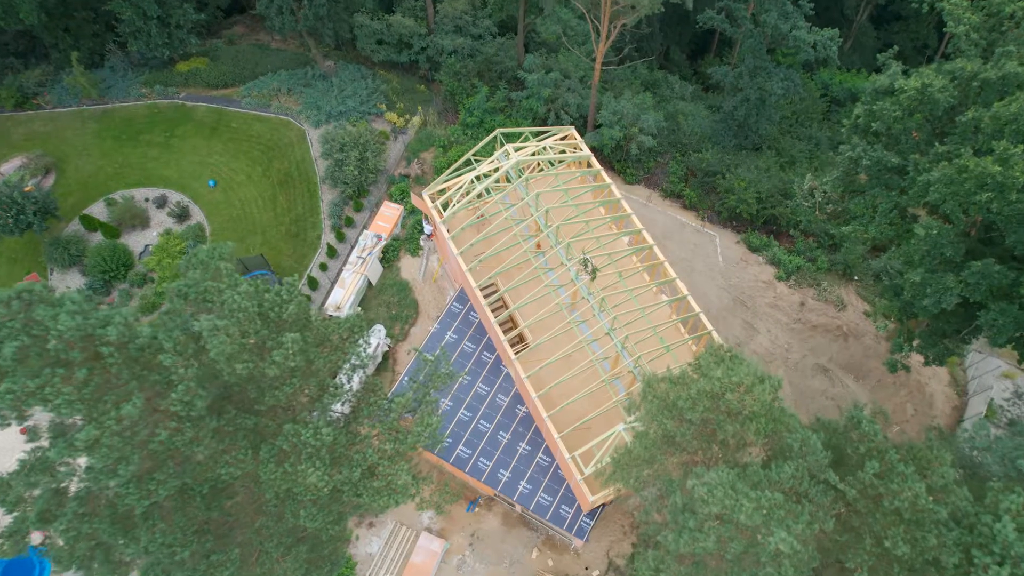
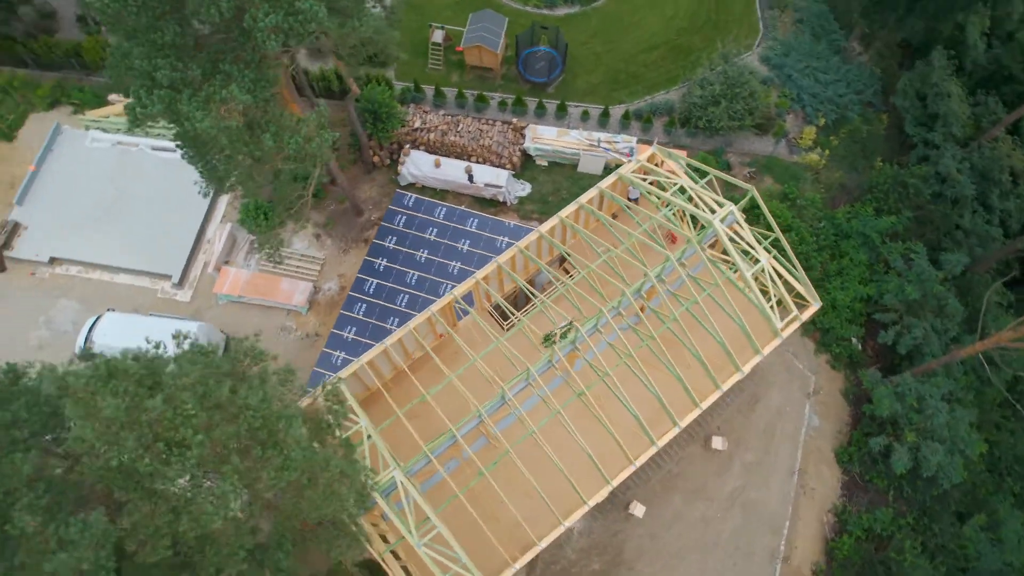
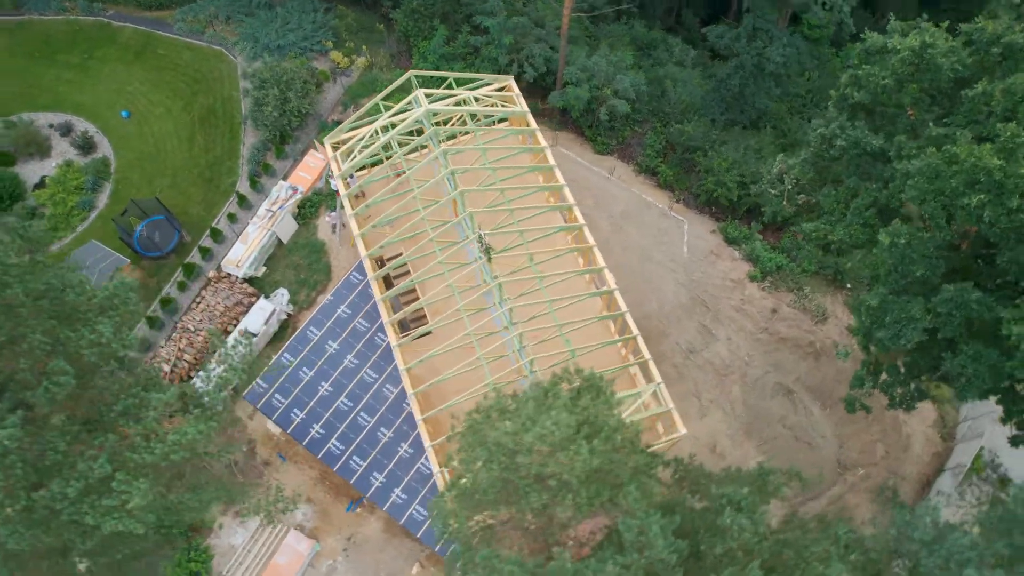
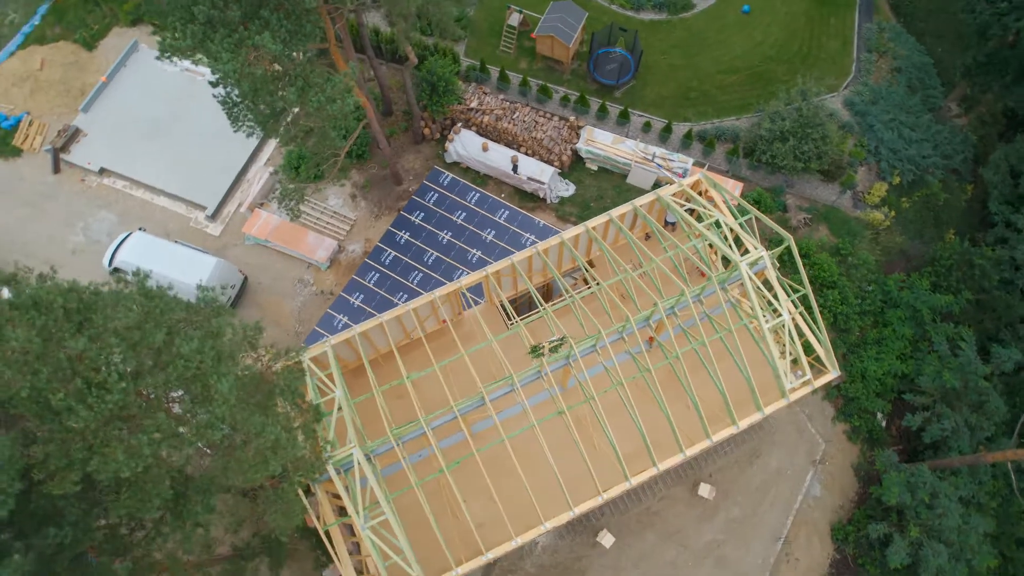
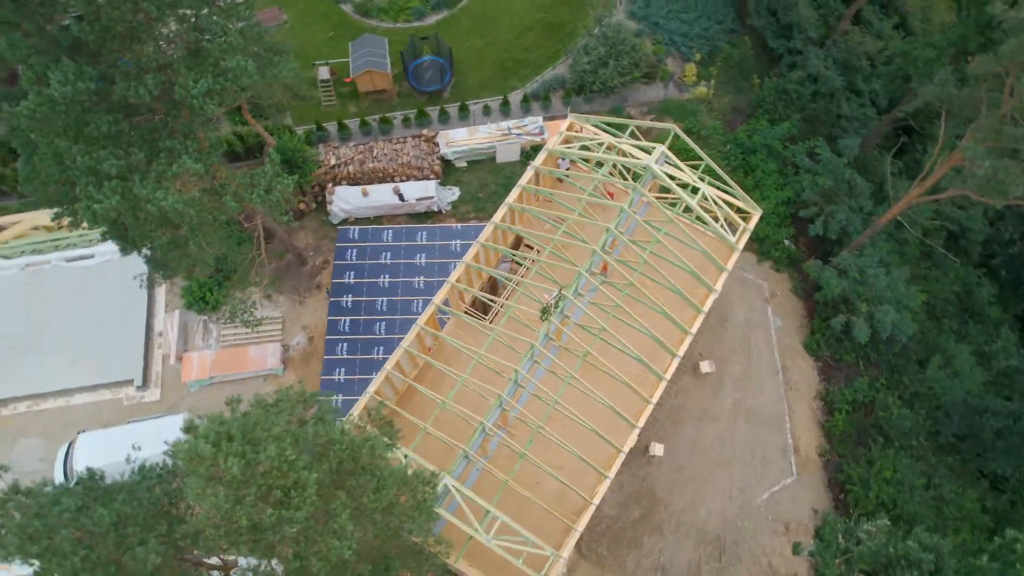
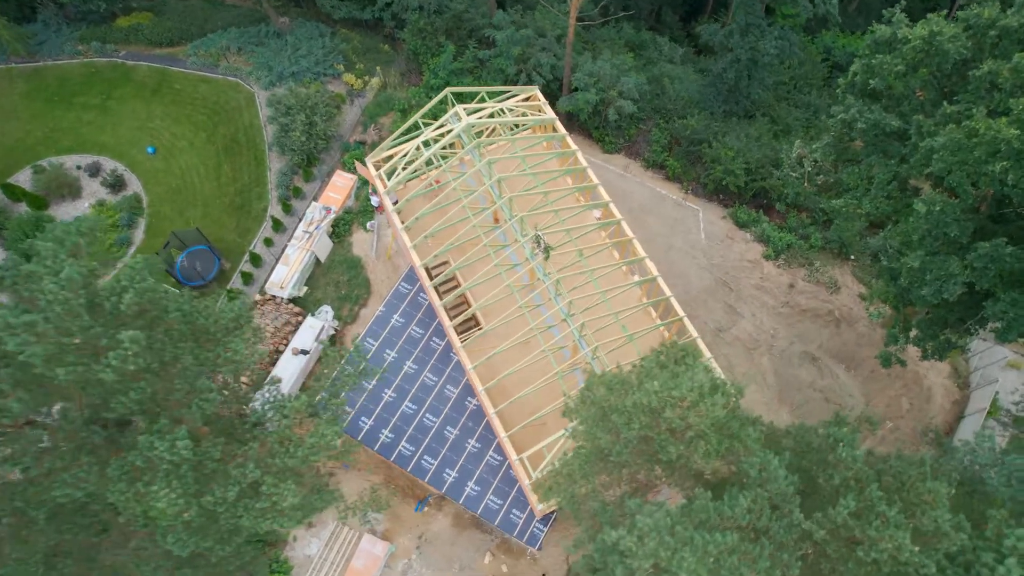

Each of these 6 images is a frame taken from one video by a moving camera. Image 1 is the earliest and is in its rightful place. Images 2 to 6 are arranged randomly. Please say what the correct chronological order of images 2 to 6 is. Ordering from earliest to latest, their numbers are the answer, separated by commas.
6, 3, 5, 2, 4
